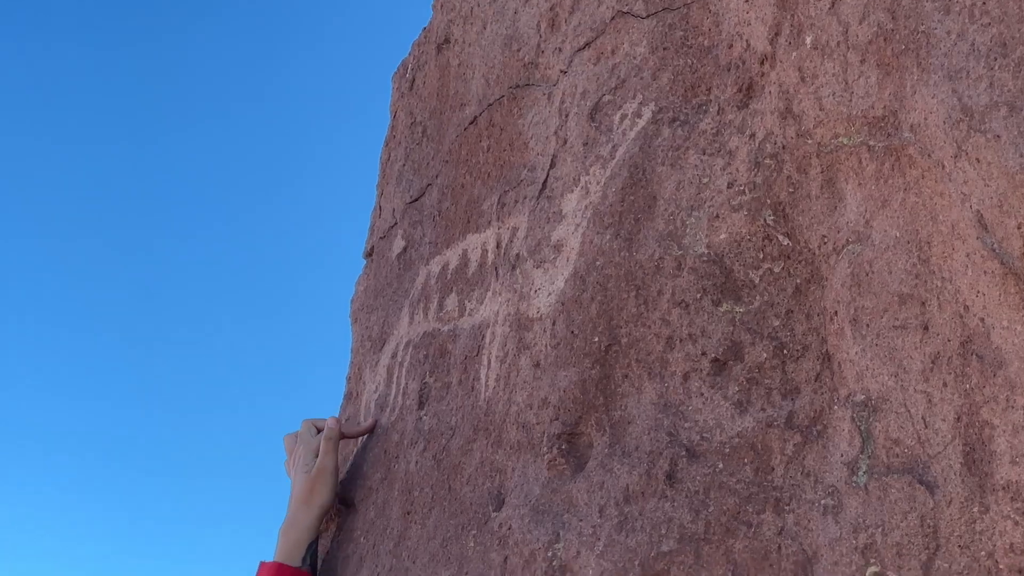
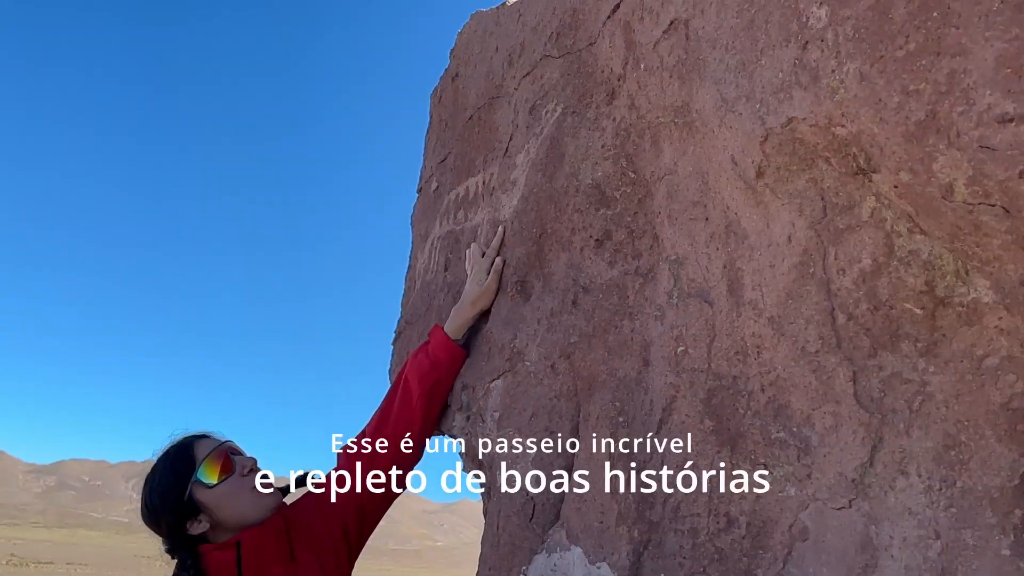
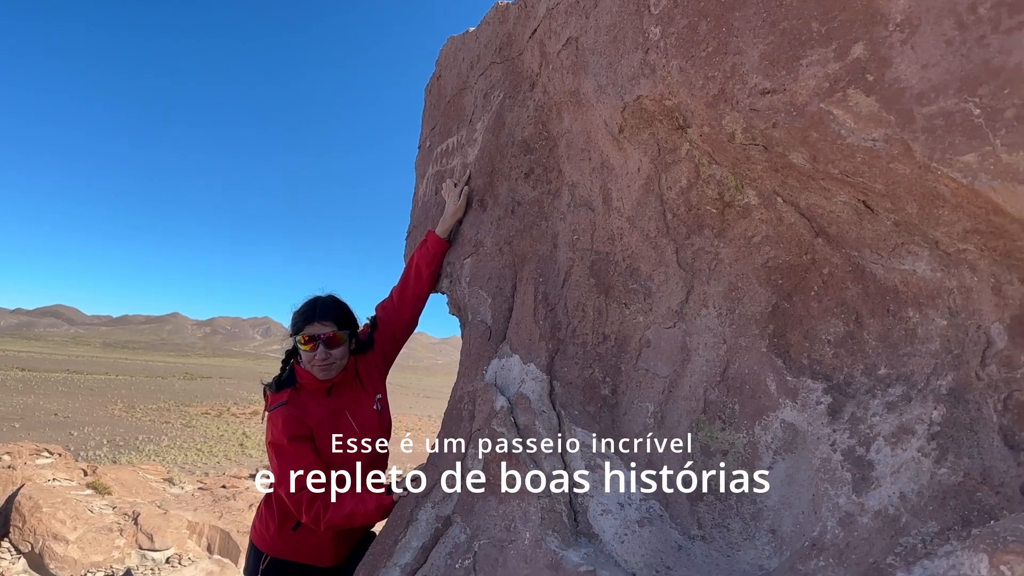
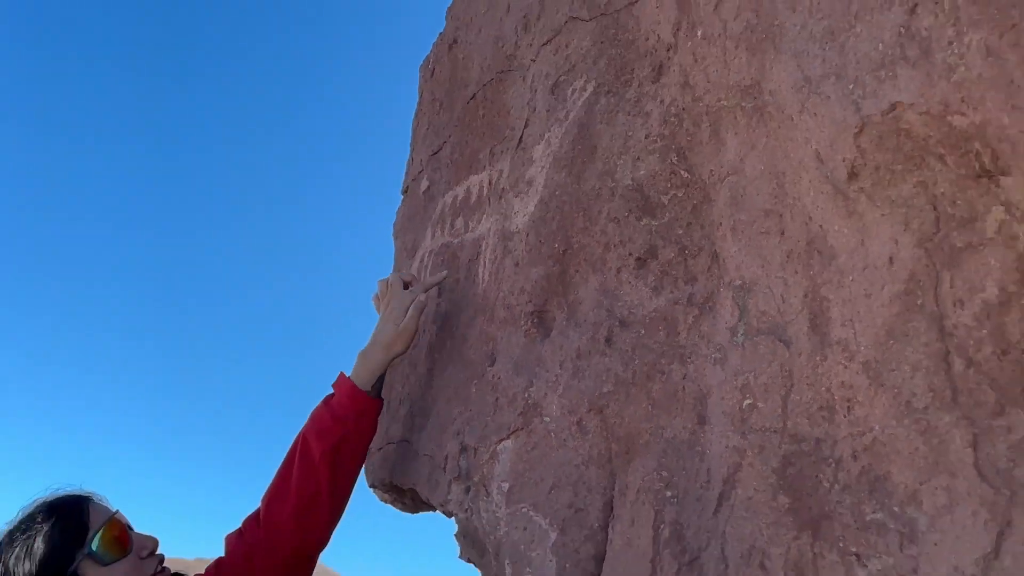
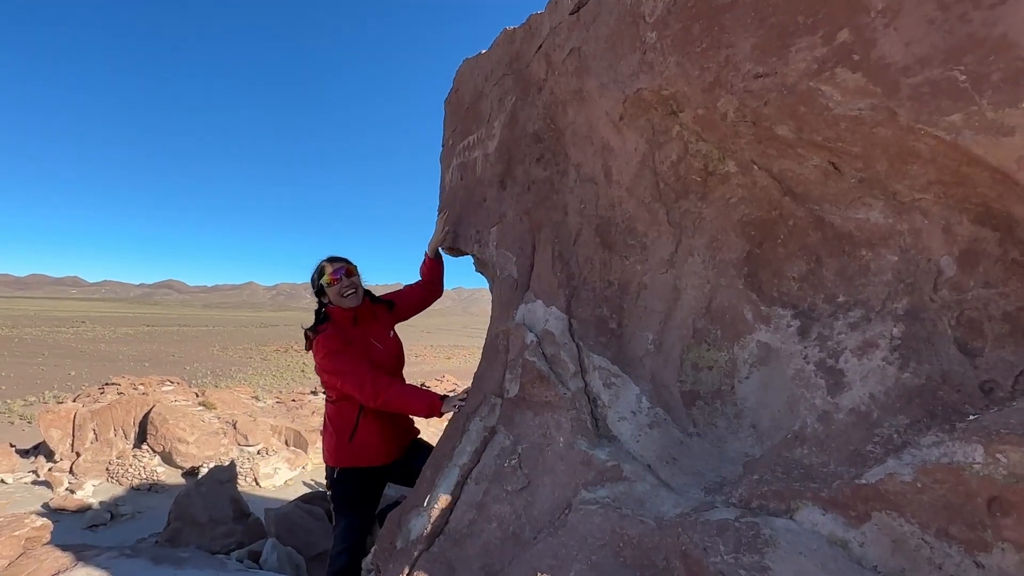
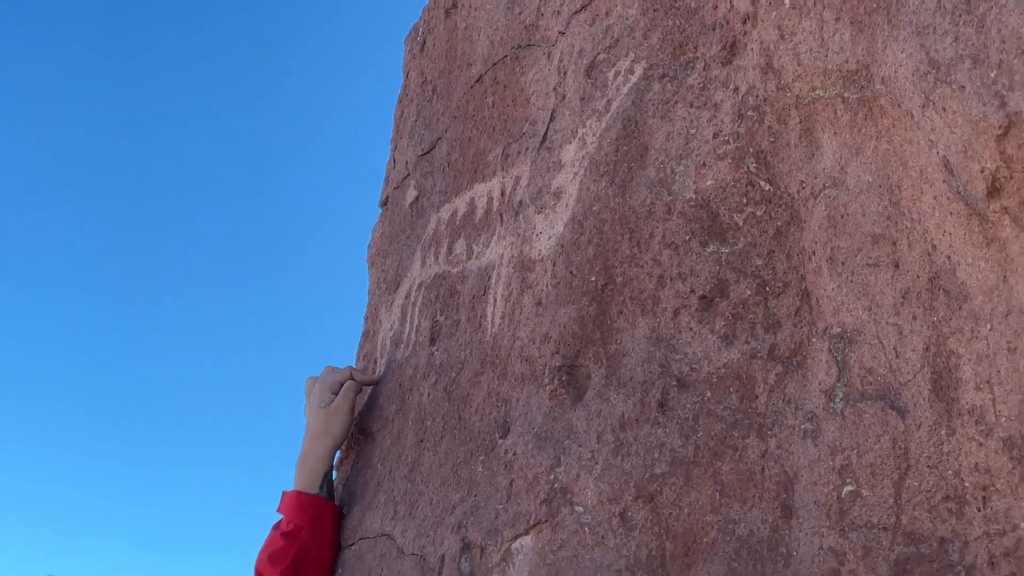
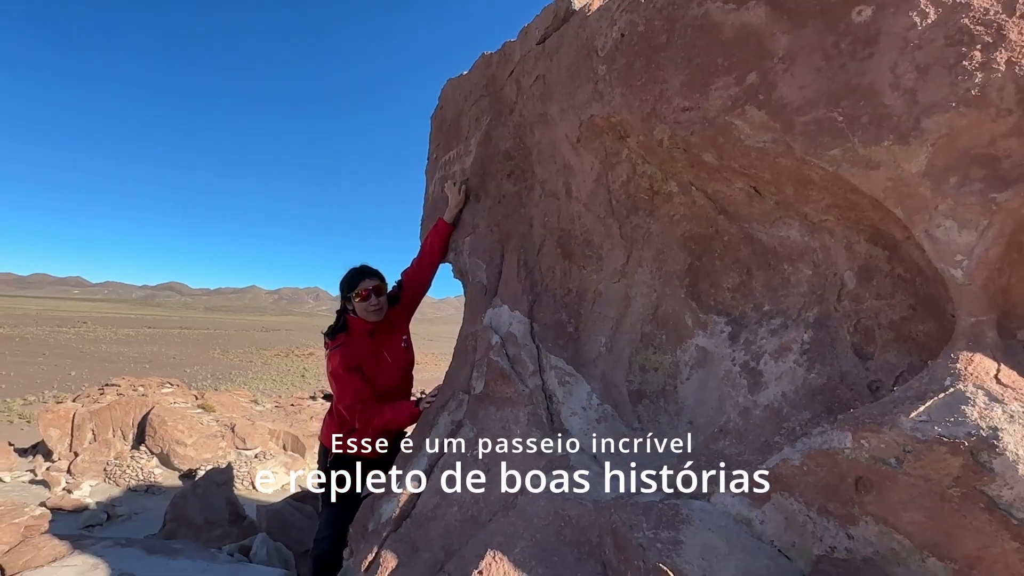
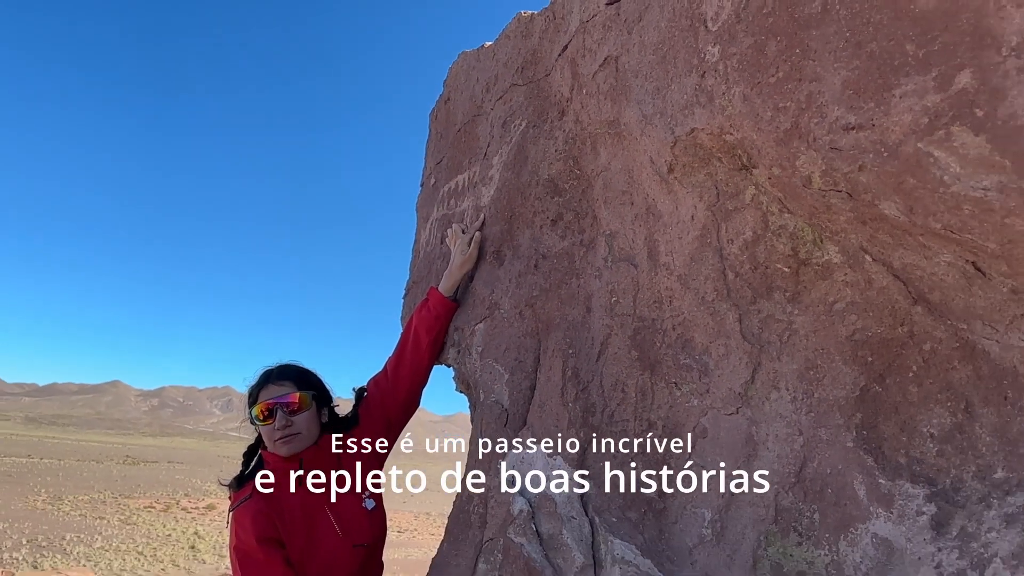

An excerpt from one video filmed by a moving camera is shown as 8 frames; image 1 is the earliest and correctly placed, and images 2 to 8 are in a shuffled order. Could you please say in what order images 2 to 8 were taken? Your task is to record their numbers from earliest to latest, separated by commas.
6, 4, 2, 8, 3, 7, 5
